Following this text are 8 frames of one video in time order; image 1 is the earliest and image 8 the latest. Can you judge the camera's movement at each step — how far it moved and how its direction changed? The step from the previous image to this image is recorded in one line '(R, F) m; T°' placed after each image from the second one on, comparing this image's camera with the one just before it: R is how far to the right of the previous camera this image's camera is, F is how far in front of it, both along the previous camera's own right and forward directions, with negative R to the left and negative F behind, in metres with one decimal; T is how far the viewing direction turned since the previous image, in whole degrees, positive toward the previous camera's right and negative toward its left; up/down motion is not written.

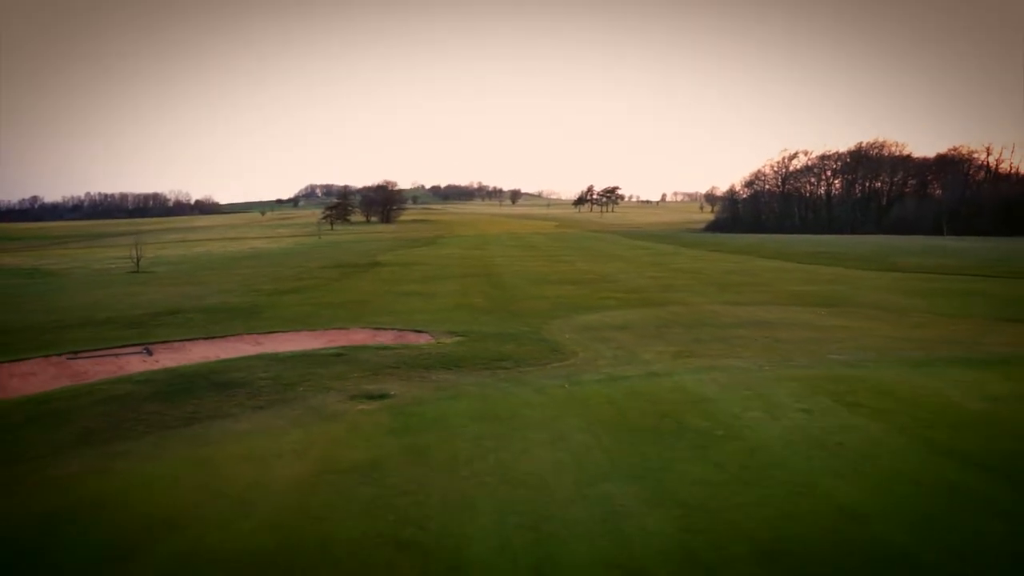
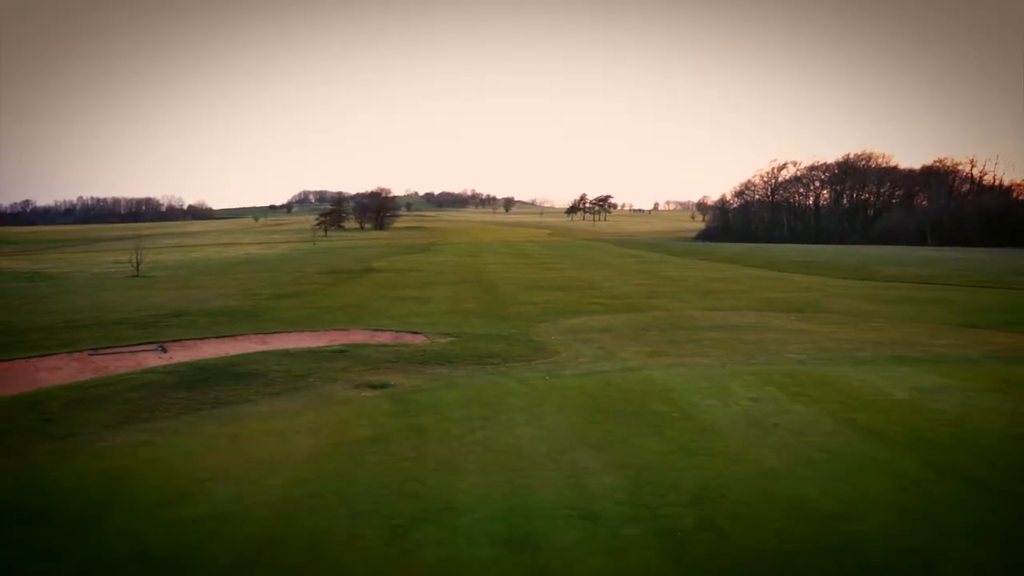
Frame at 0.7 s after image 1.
(+0.1, -1.7) m; +1°
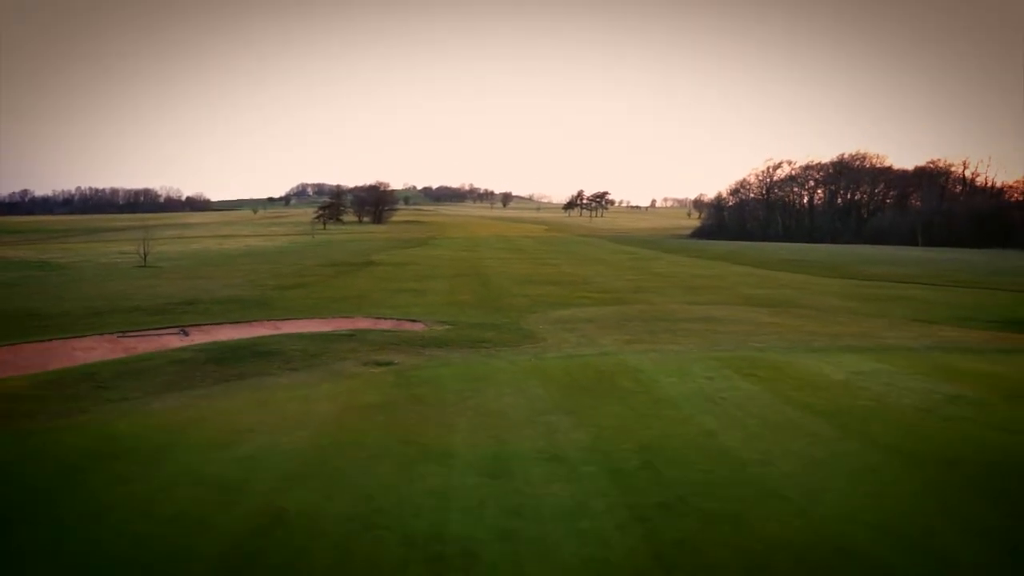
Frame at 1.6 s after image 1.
(+0.2, -2.0) m; 0°
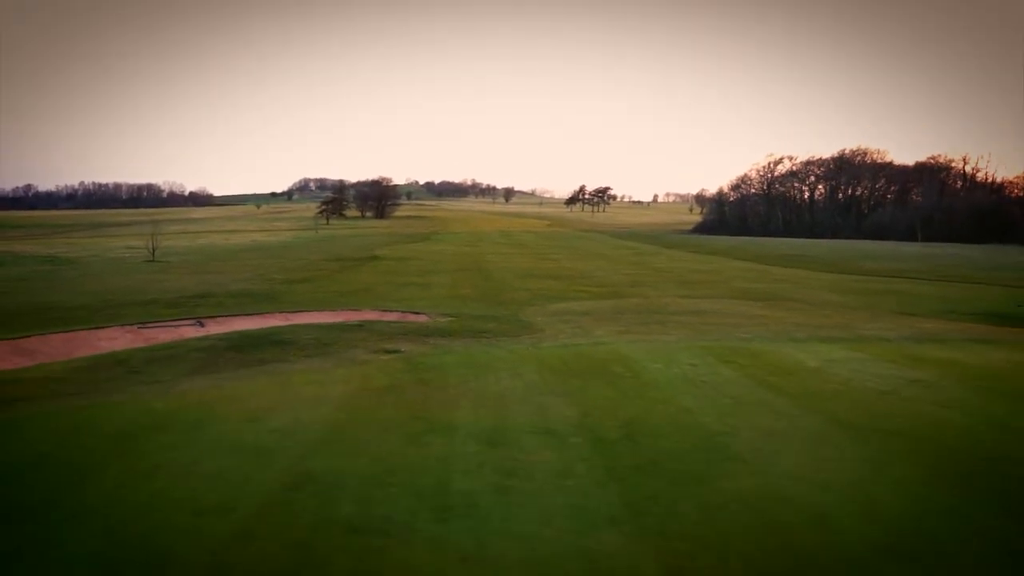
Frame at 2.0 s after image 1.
(+0.1, -1.2) m; 0°
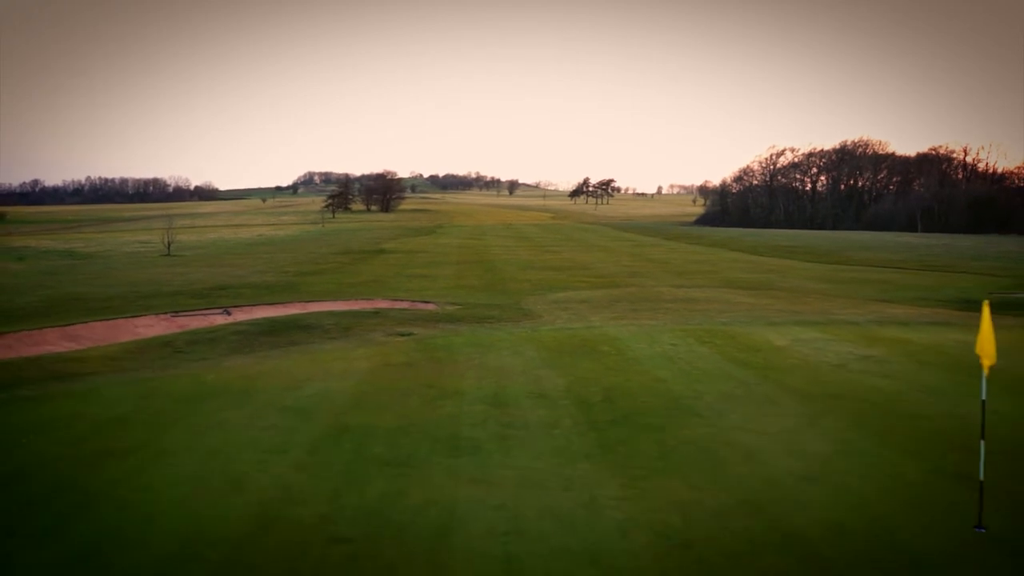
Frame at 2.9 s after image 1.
(+0.1, -2.1) m; 0°
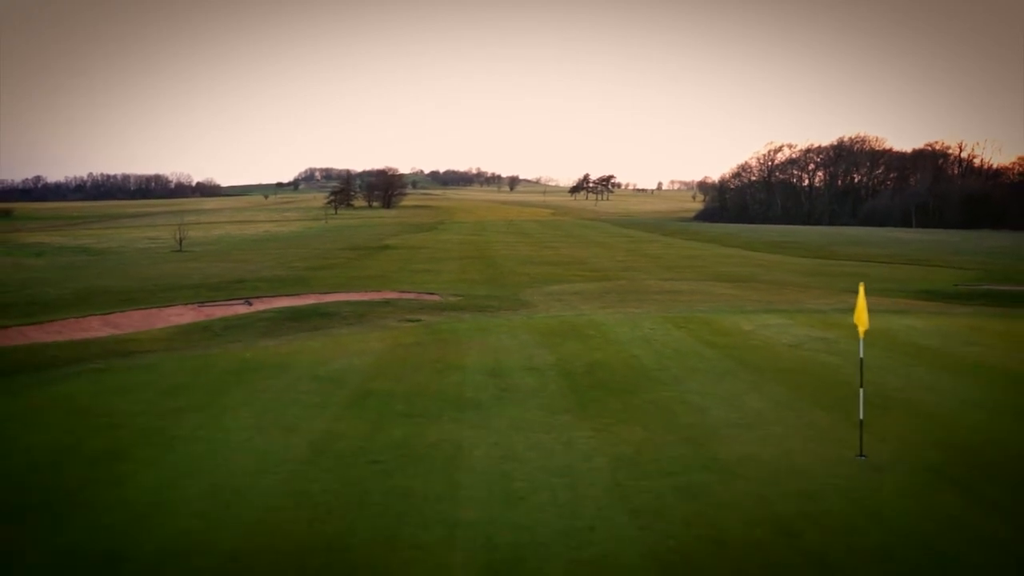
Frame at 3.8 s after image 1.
(+0.1, -2.4) m; 0°
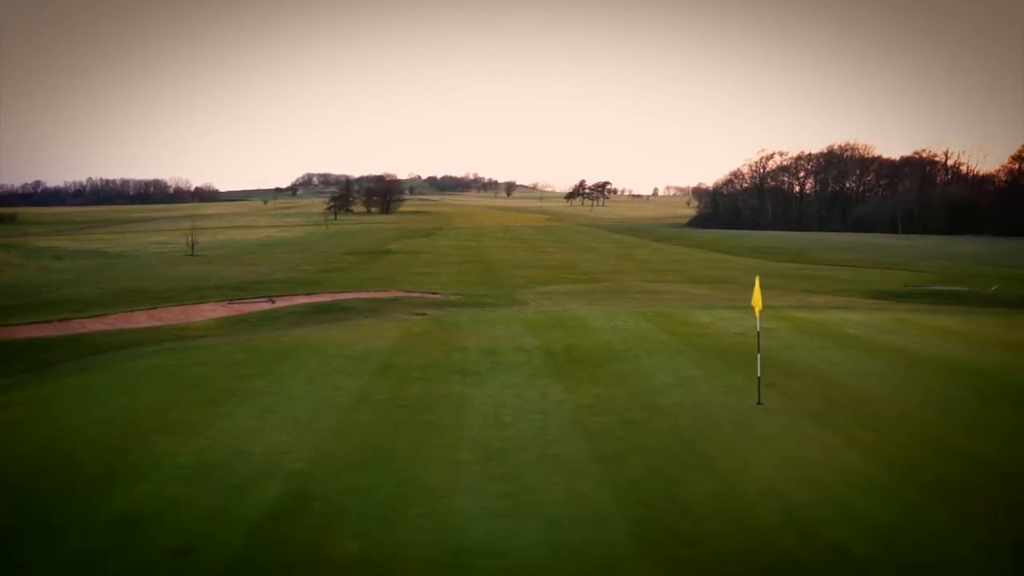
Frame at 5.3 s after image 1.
(+0.1, -3.6) m; 0°
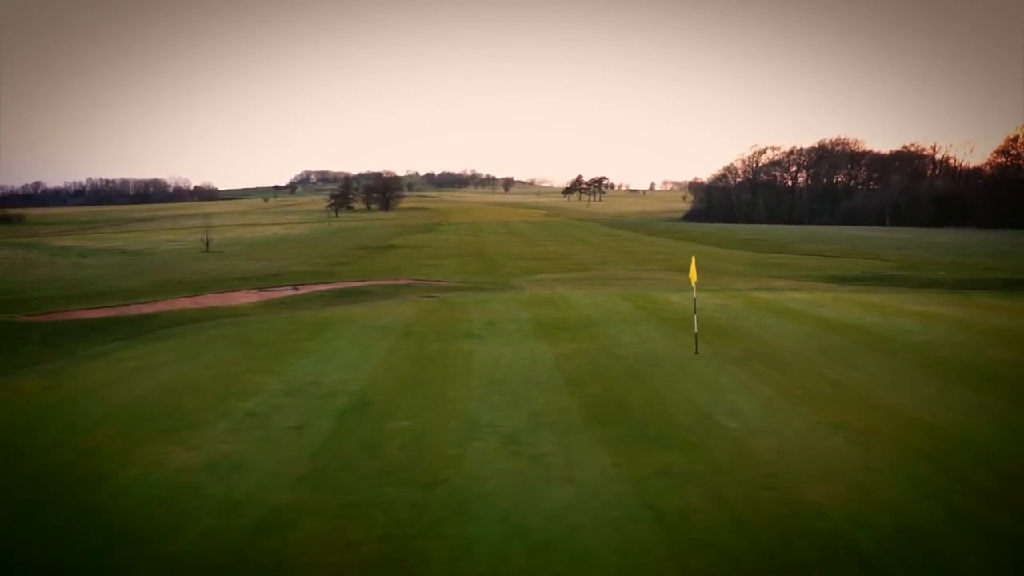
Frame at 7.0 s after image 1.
(+0.1, -4.1) m; 0°
